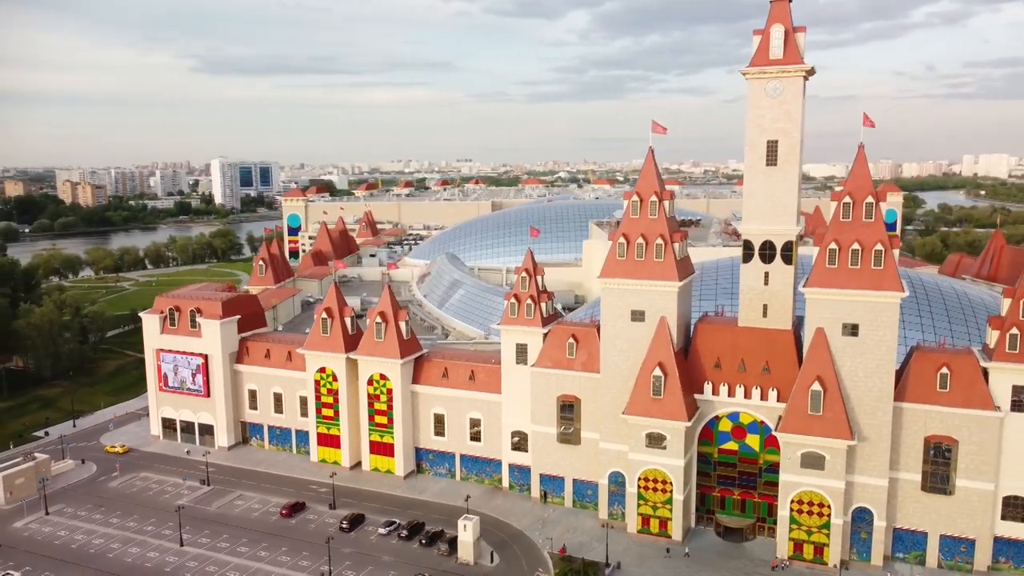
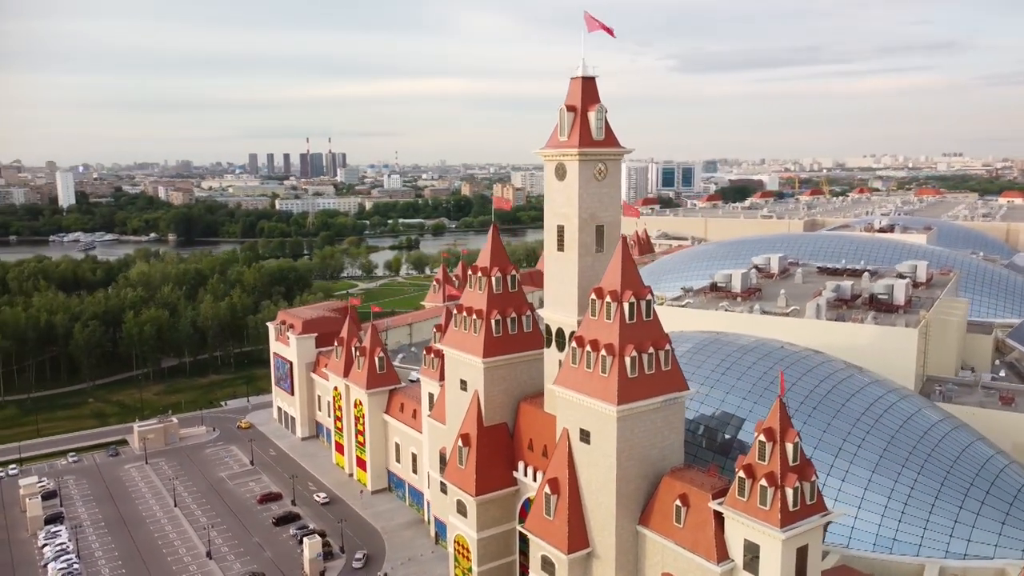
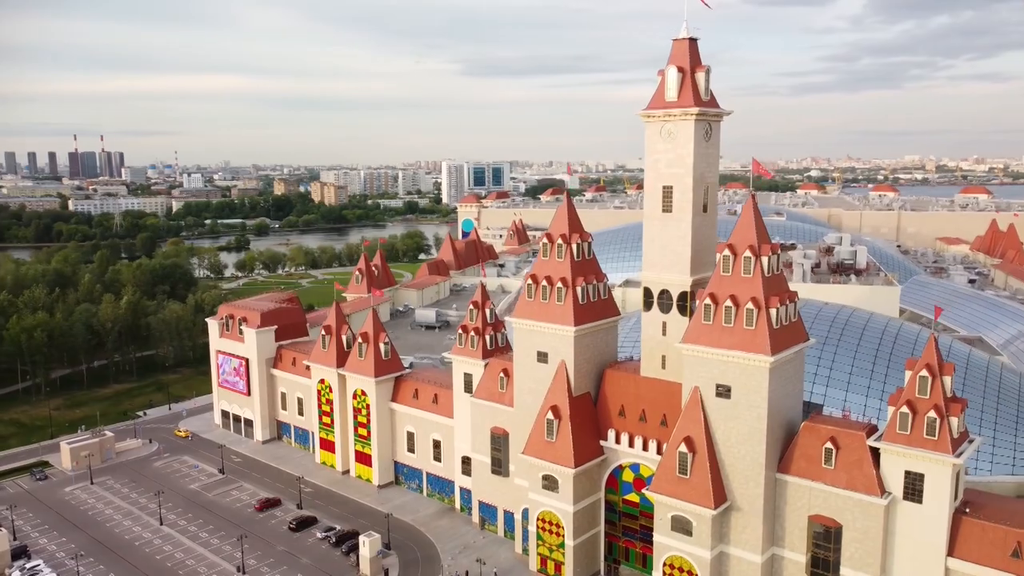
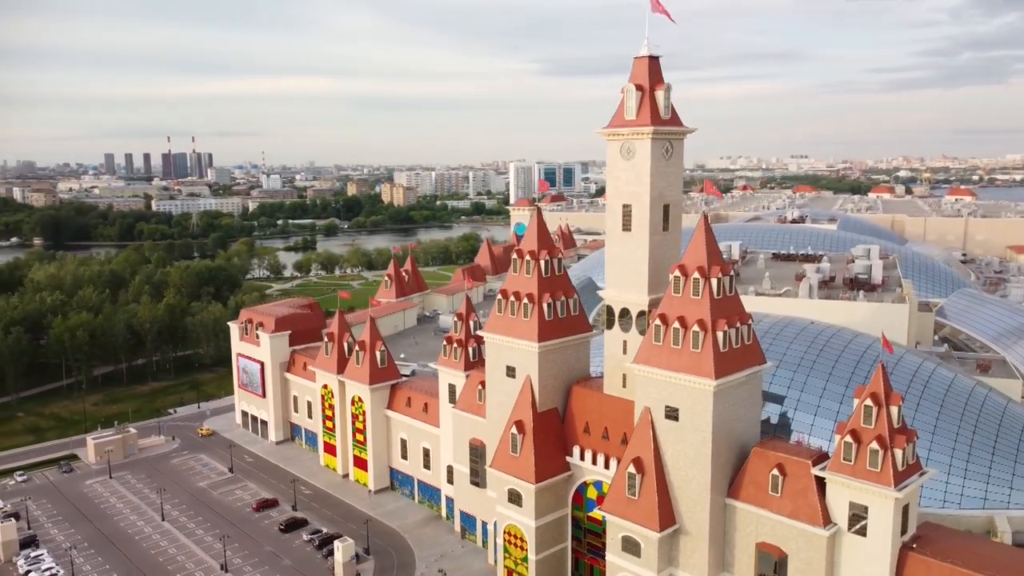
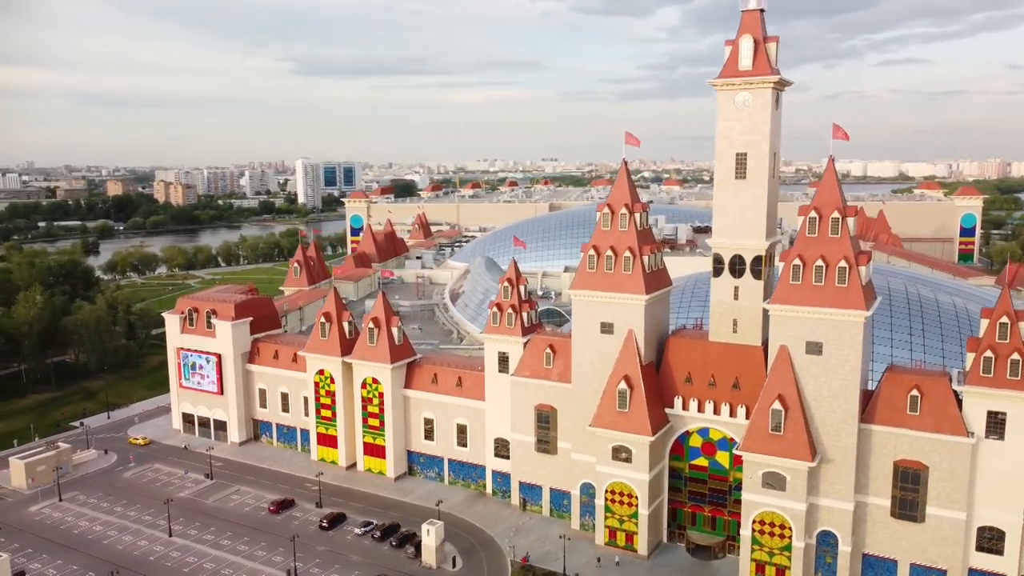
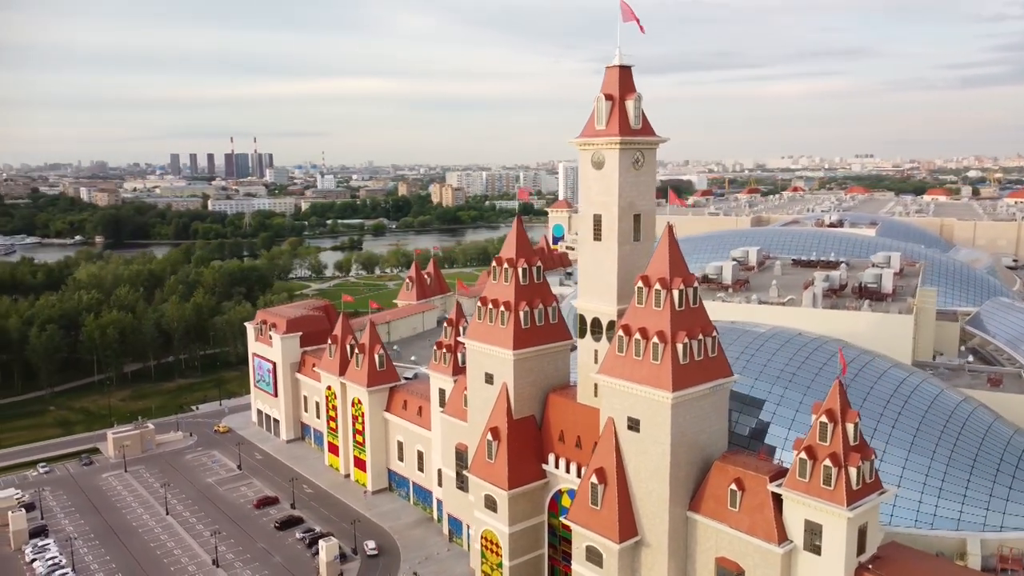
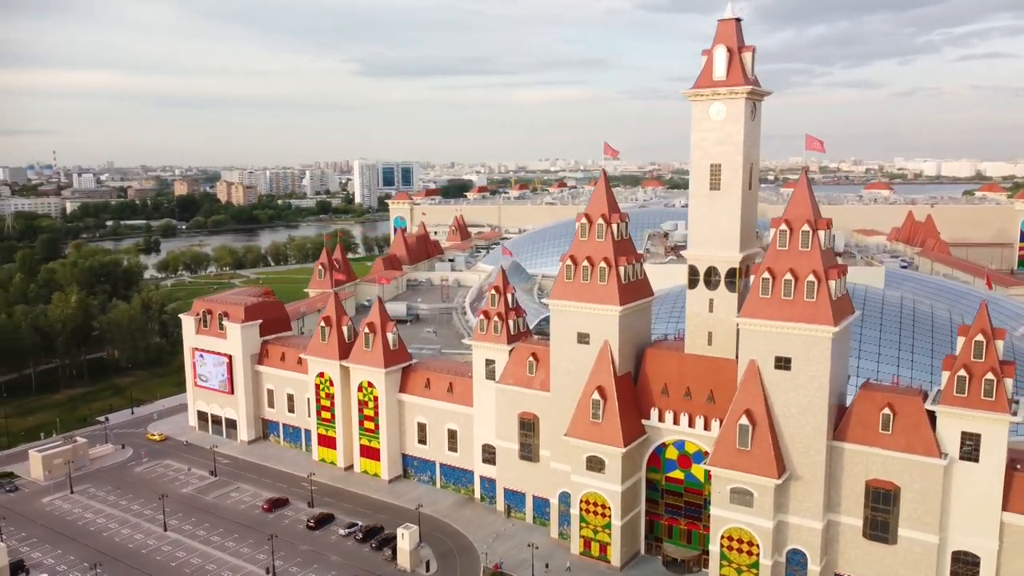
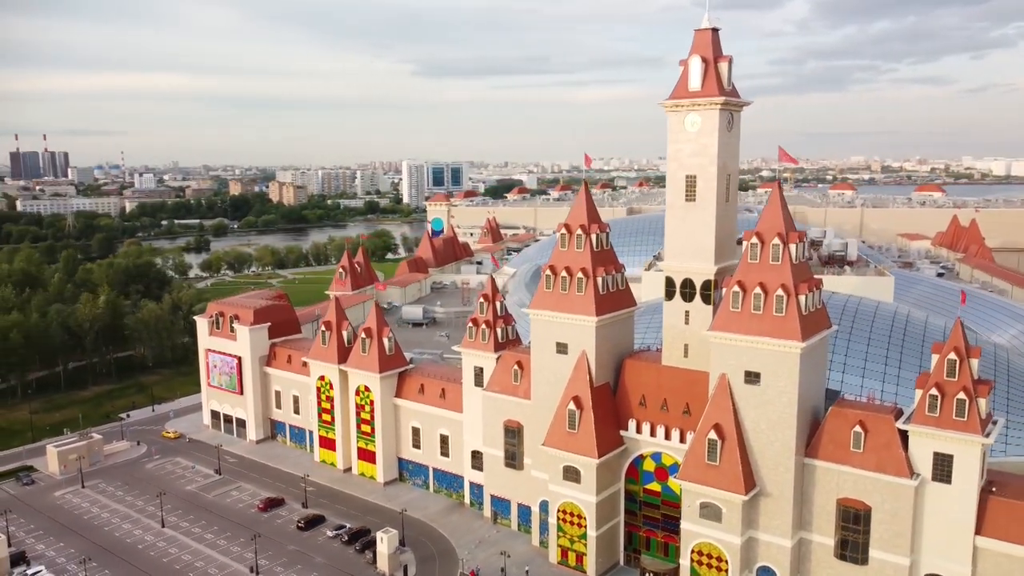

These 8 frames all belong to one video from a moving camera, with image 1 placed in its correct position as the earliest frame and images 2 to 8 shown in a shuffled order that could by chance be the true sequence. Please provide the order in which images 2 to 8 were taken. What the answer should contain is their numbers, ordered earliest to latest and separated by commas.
5, 7, 8, 3, 4, 6, 2
